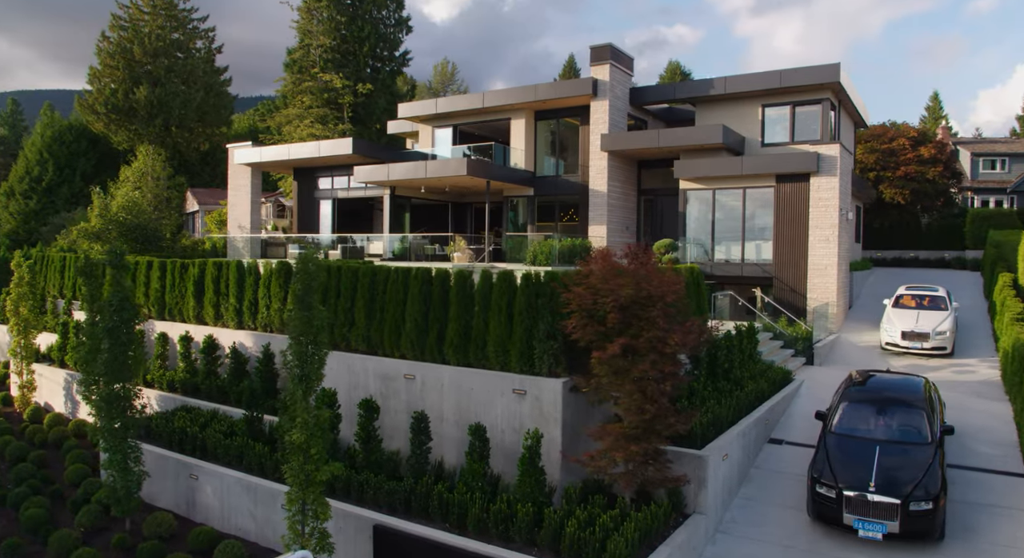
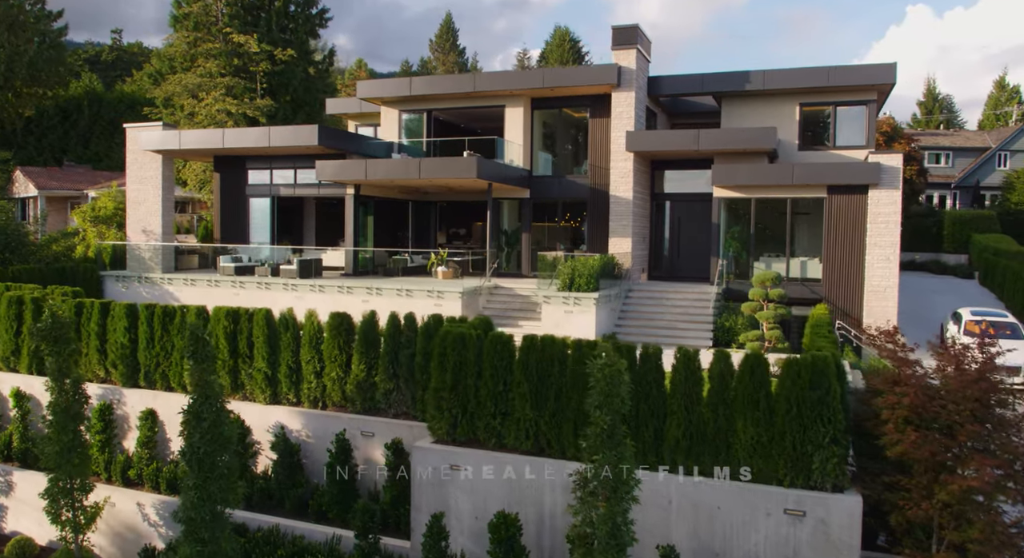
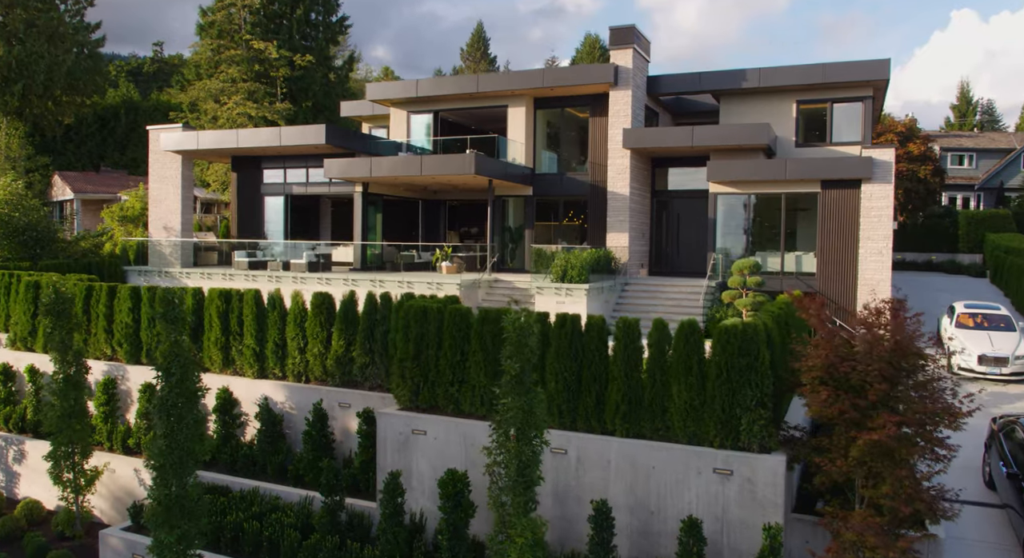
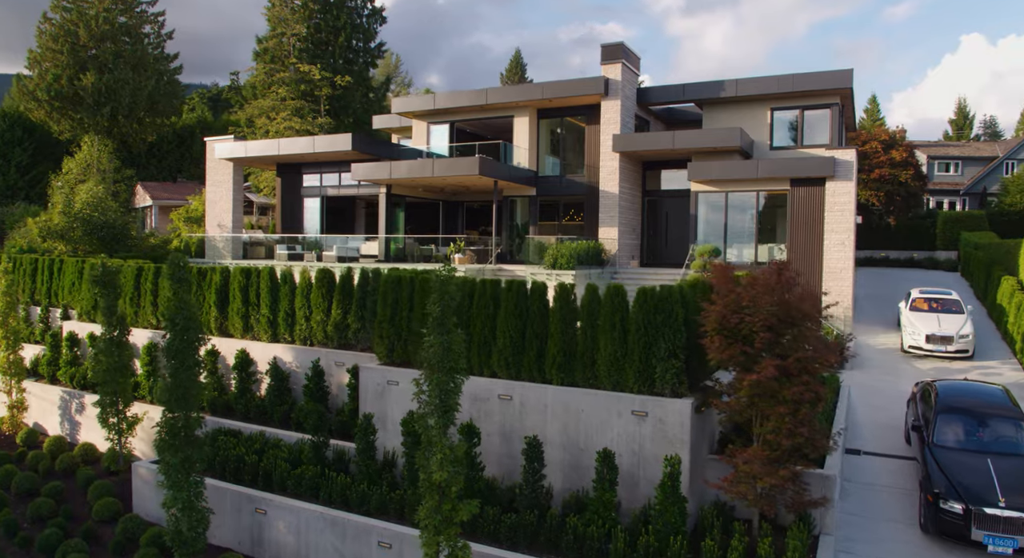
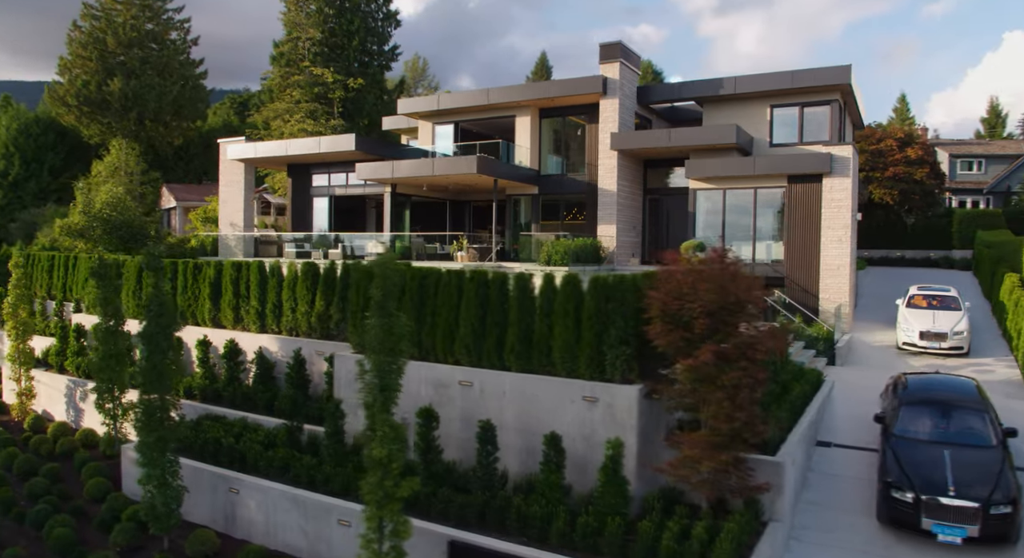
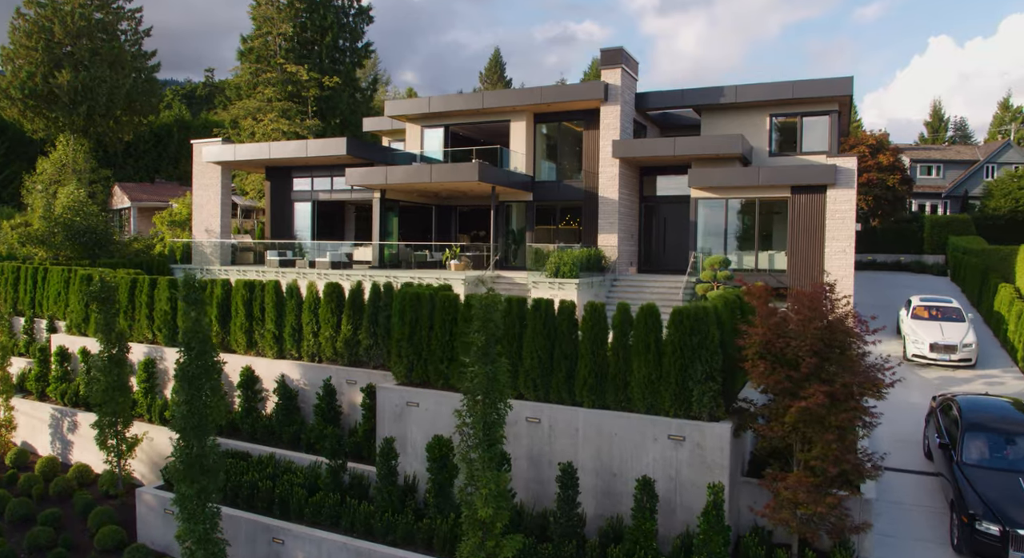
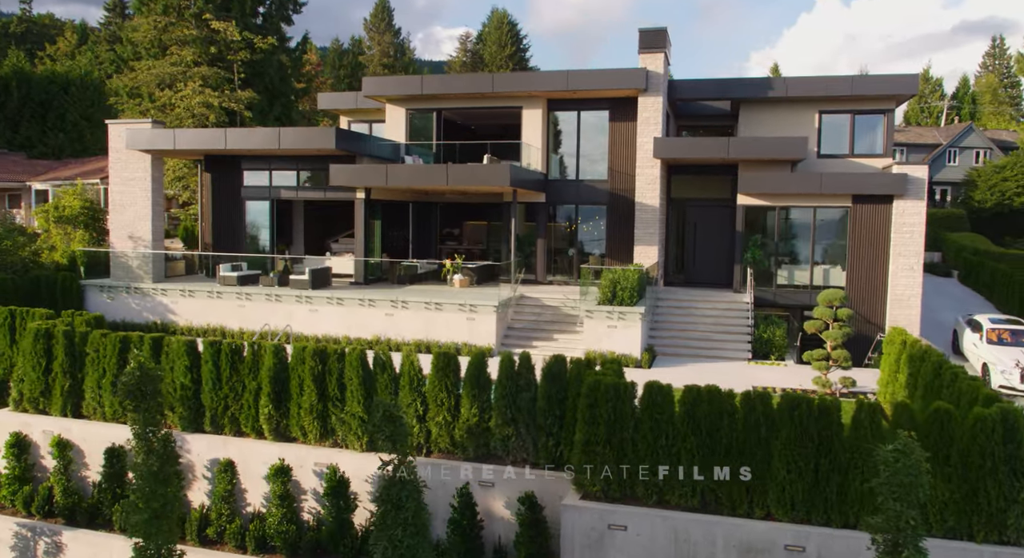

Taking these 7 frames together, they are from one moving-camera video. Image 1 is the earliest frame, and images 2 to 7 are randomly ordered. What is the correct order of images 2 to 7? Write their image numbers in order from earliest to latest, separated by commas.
5, 4, 6, 3, 2, 7
